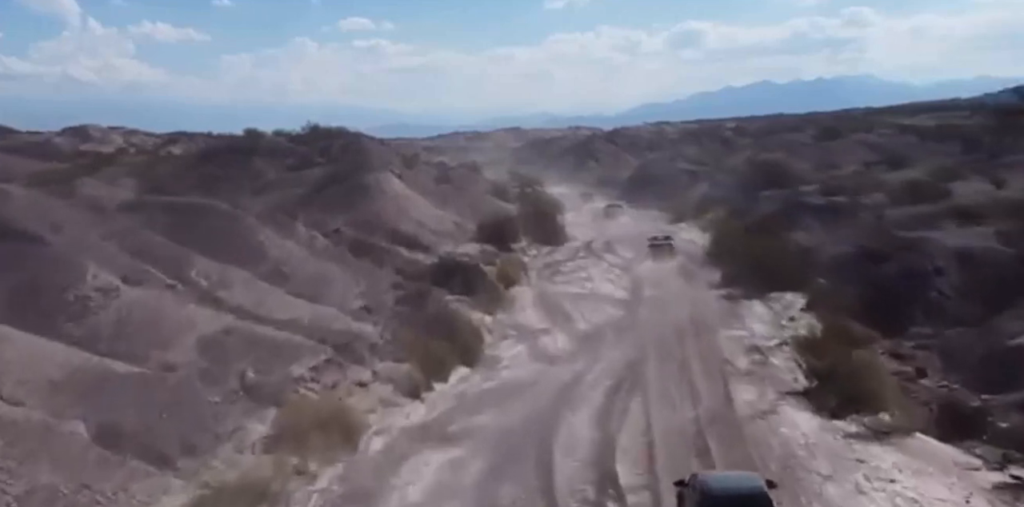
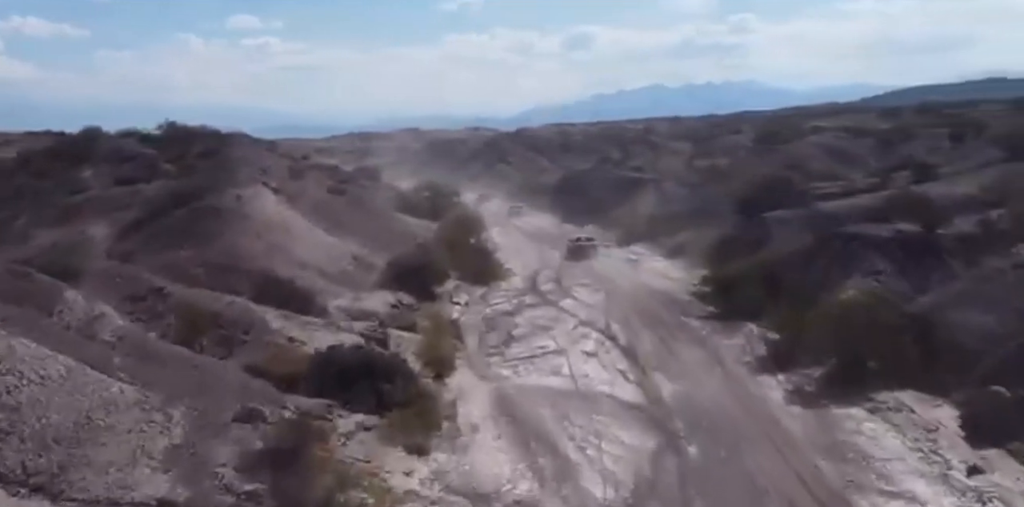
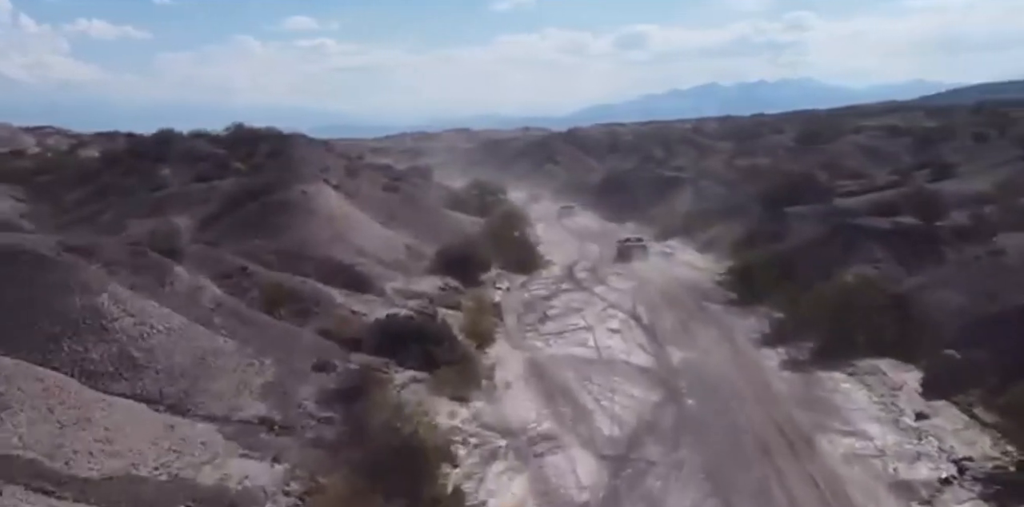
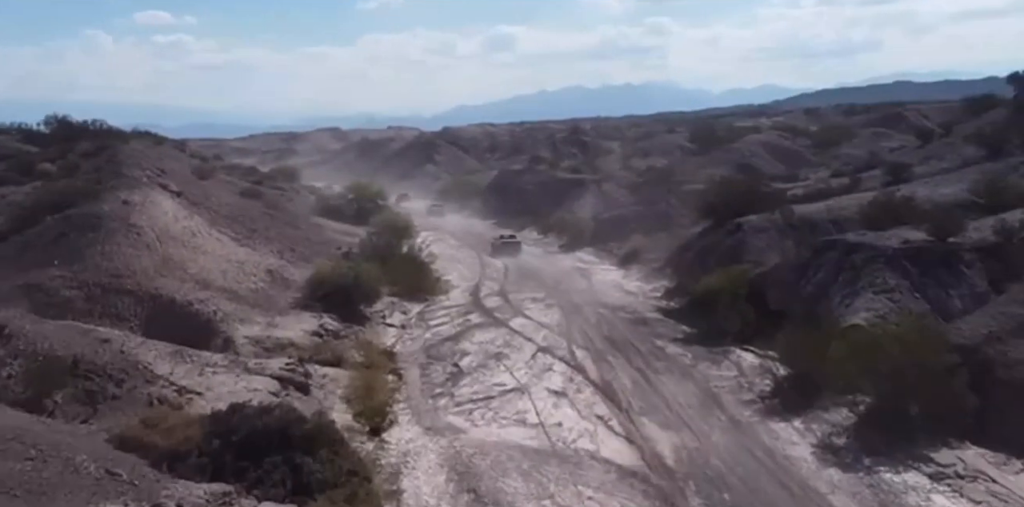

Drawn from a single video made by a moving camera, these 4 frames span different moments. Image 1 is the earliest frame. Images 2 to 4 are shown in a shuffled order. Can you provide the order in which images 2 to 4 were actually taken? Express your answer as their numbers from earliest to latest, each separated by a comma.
3, 2, 4
